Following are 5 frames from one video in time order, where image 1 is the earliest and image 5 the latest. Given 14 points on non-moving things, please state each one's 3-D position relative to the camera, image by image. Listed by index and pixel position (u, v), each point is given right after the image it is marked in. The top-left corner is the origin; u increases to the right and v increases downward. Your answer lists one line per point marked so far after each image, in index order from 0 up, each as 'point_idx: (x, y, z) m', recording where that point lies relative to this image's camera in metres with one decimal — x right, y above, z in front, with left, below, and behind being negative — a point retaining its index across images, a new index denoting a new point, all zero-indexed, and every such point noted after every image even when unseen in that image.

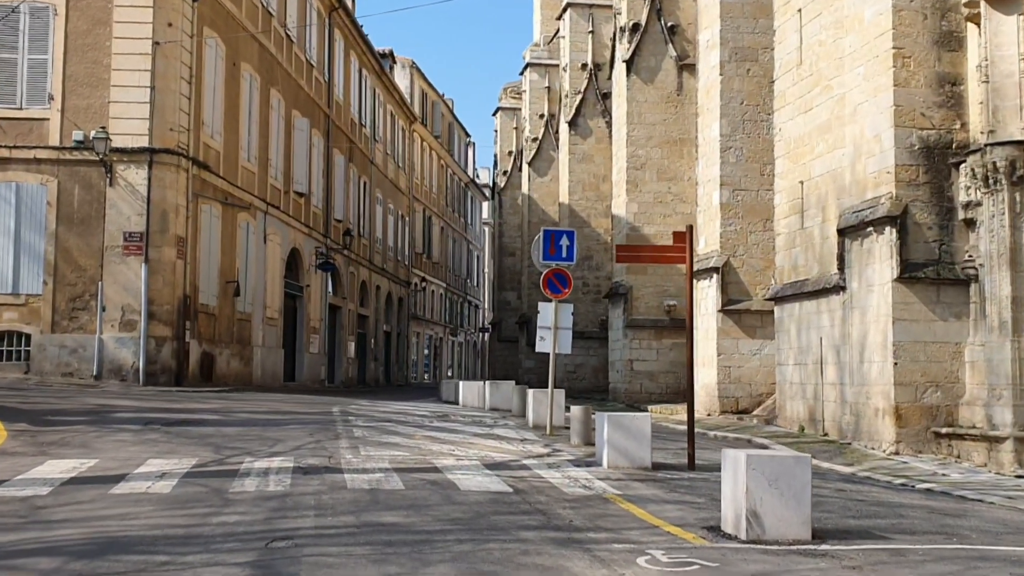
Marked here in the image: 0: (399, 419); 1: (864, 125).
0: (-1.6, -1.8, +16.2) m
1: (+5.0, +2.3, +16.5) m
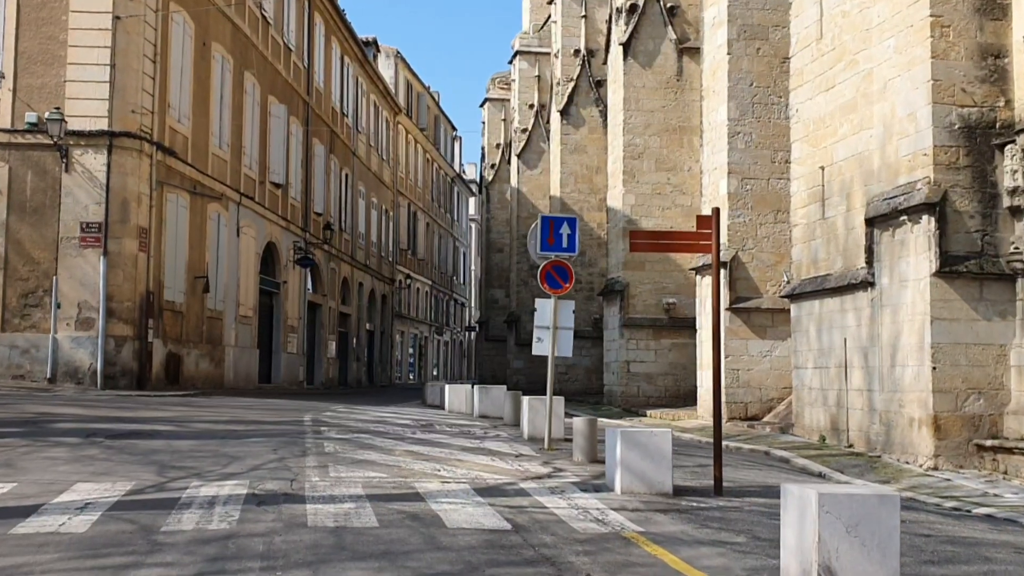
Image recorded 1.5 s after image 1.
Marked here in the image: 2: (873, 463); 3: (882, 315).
0: (-1.7, -1.7, +14.4) m
1: (+4.9, +2.4, +14.8) m
2: (+4.5, -2.2, +14.3) m
3: (+4.8, -0.3, +14.9) m
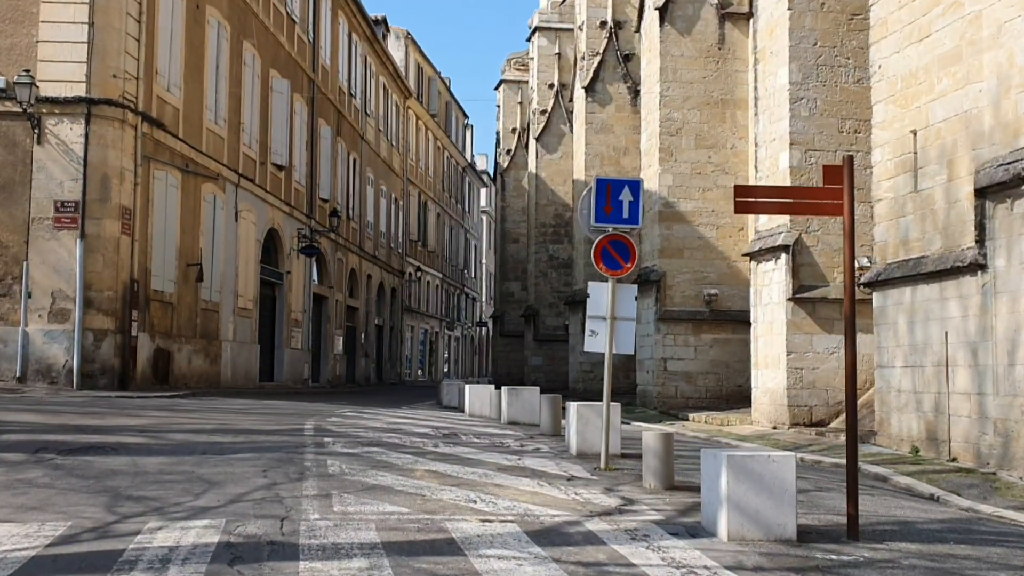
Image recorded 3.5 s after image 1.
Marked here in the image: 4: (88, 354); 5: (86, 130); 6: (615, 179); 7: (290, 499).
0: (-1.2, -1.6, +12.0) m
1: (+5.4, +2.5, +12.3) m
2: (+4.9, -2.0, +11.8) m
3: (+5.2, -0.2, +12.4) m
4: (-6.8, -1.1, +18.5) m
5: (-6.9, +2.5, +18.7) m
6: (+0.9, +1.0, +10.1) m
7: (-1.5, -1.4, +7.9) m
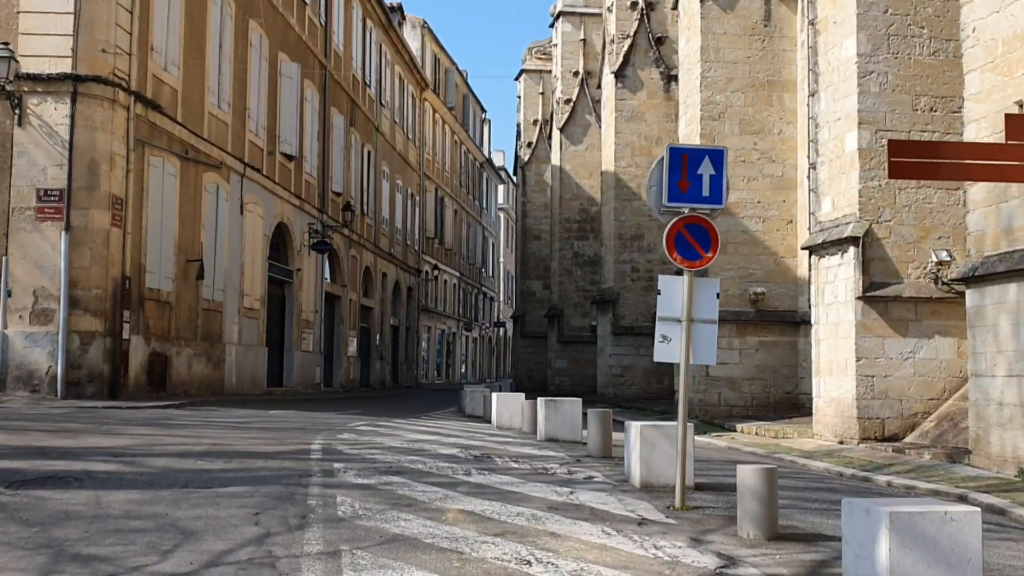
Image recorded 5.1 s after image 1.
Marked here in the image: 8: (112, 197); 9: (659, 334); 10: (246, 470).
0: (-0.8, -1.5, +10.1) m
1: (+5.8, +2.6, +10.3) m
2: (+5.3, -2.0, +9.8) m
3: (+5.6, -0.1, +10.4) m
4: (-6.3, -1.0, +16.6) m
5: (-6.4, +2.6, +16.8) m
6: (+1.3, +1.0, +8.2) m
7: (-1.2, -1.4, +6.0) m
8: (-5.9, +1.4, +17.1) m
9: (+1.1, -0.3, +8.3) m
10: (-2.1, -1.4, +9.3) m
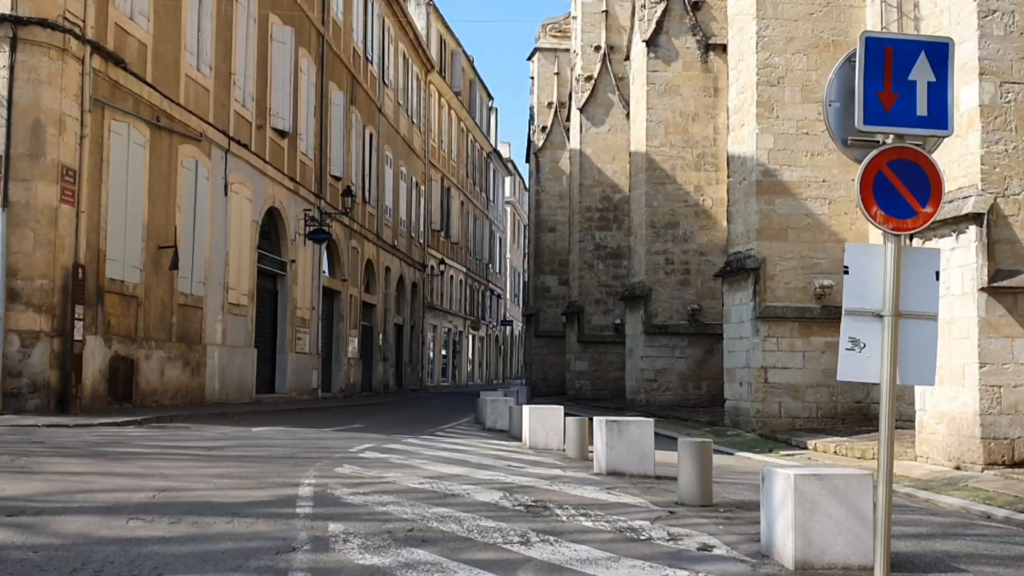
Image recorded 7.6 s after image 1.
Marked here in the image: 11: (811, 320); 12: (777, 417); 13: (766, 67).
0: (-0.4, -1.4, +7.1) m
1: (+6.2, +2.7, +7.3) m
2: (+5.7, -1.8, +6.8) m
3: (+6.0, 0.0, +7.4) m
4: (-5.8, -0.9, +13.6) m
5: (-6.0, +2.7, +13.8) m
6: (+1.7, +1.1, +5.1) m
7: (-0.7, -1.3, +3.0) m
8: (-5.5, +1.5, +14.1) m
9: (+1.5, -0.2, +5.2) m
10: (-1.7, -1.3, +6.2) m
11: (+4.9, -0.5, +18.8) m
12: (+4.3, -2.0, +18.3) m
13: (+4.2, +3.7, +19.2) m
